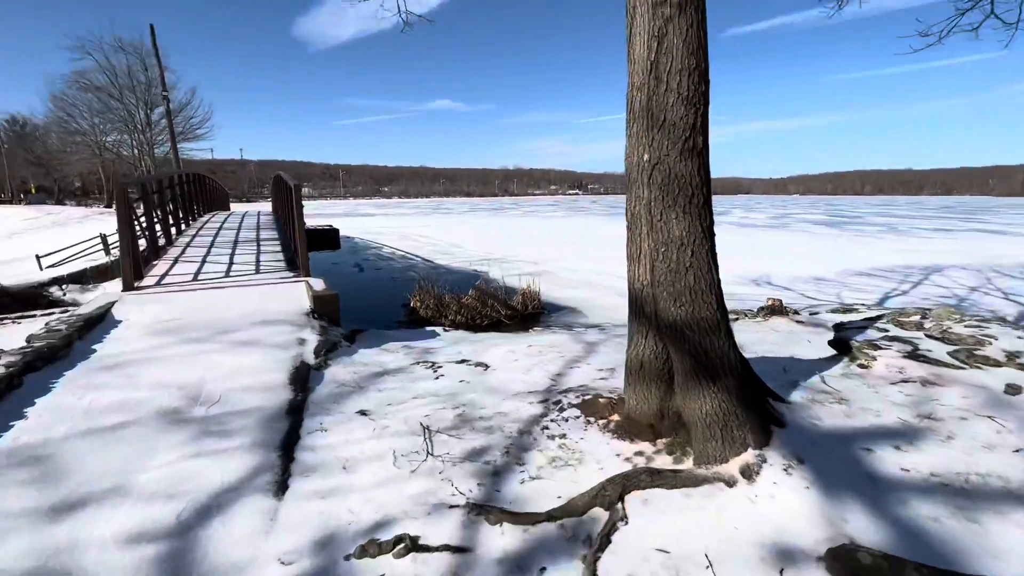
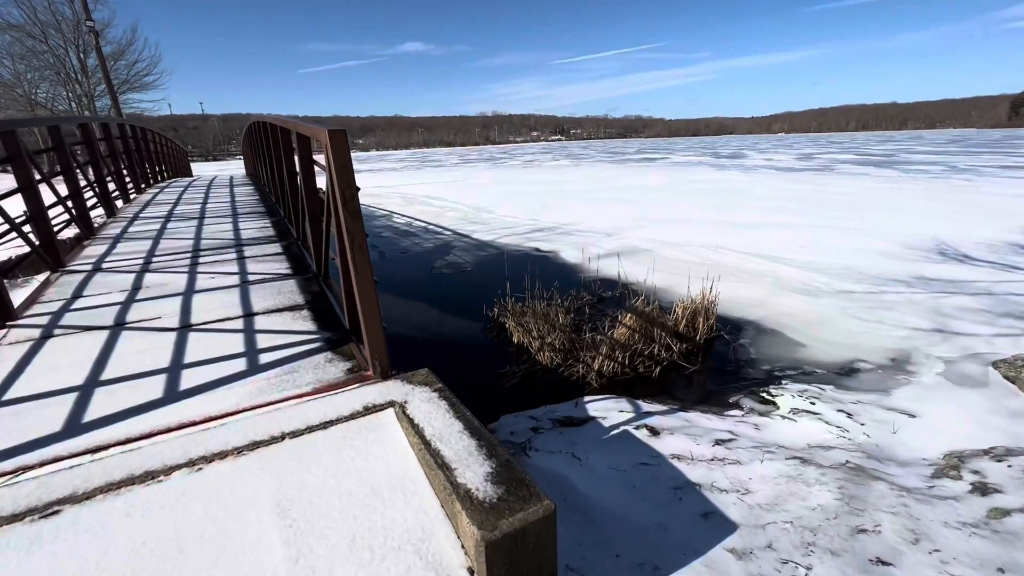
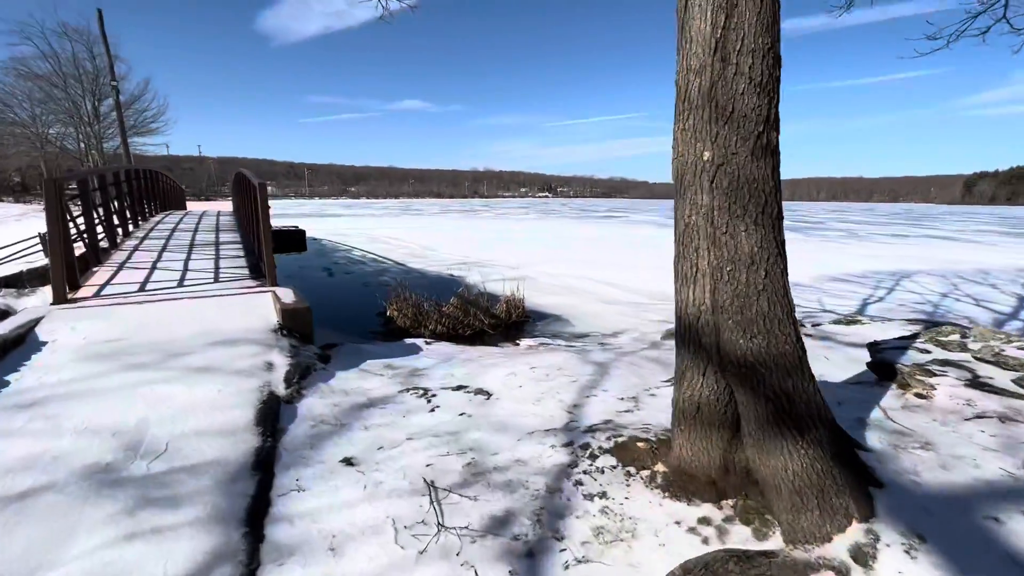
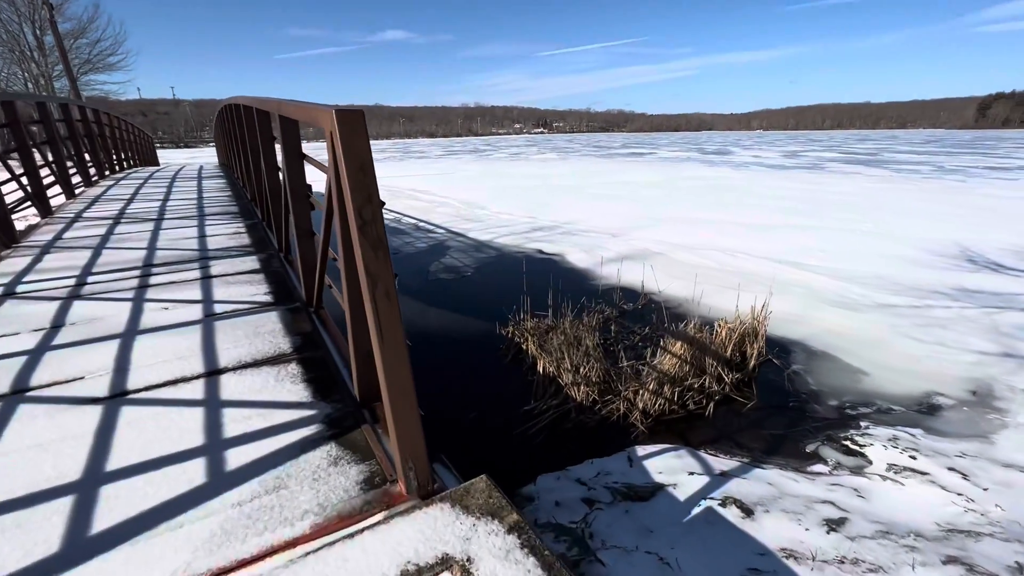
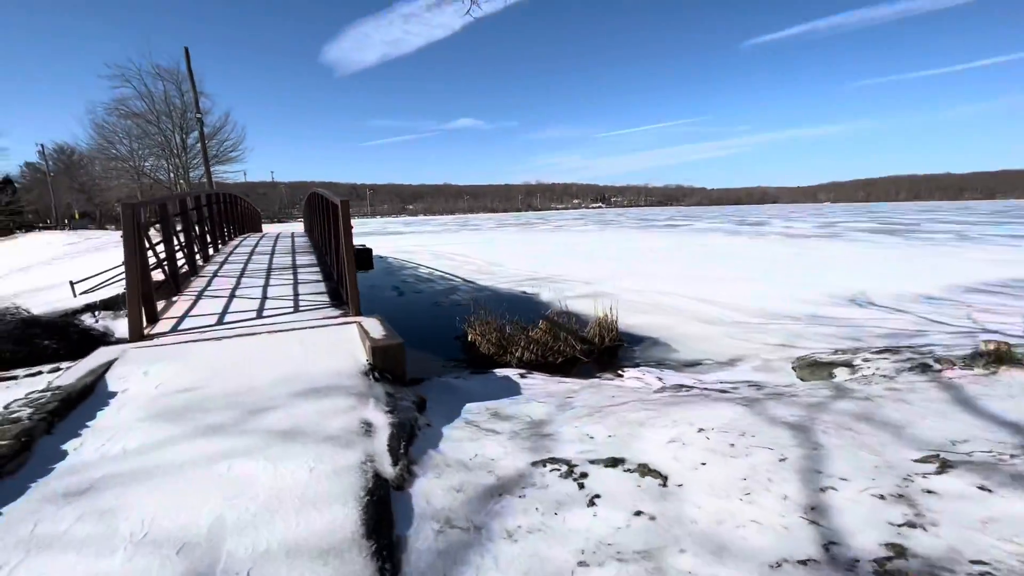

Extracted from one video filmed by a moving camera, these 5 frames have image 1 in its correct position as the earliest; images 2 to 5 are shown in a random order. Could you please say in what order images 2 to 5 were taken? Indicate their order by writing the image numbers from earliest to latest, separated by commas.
3, 5, 2, 4
